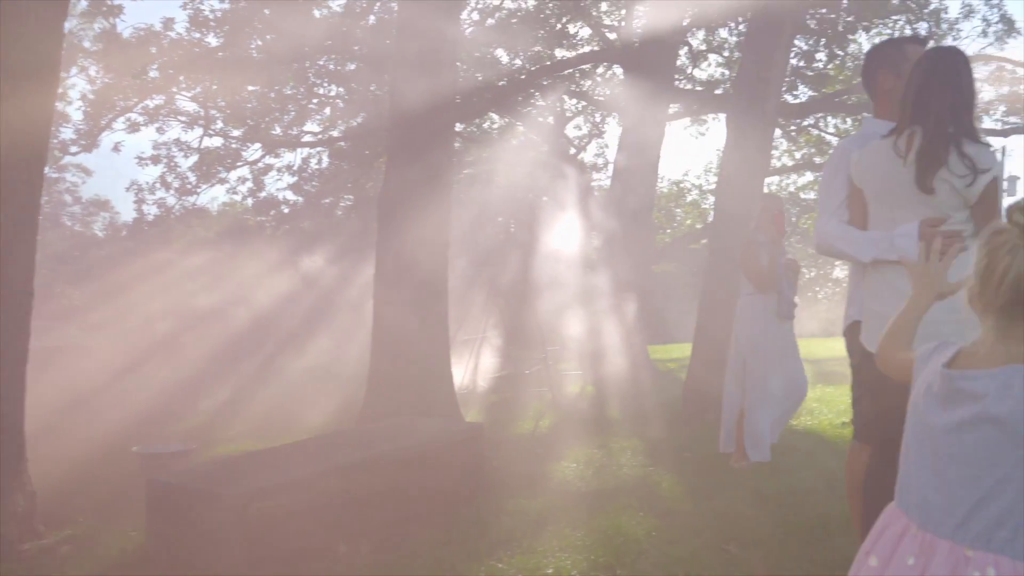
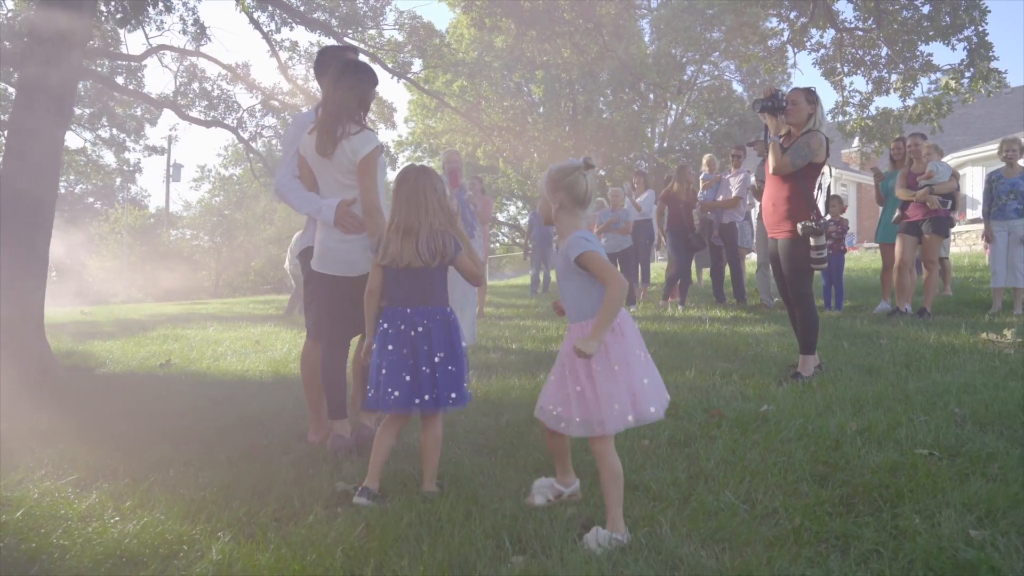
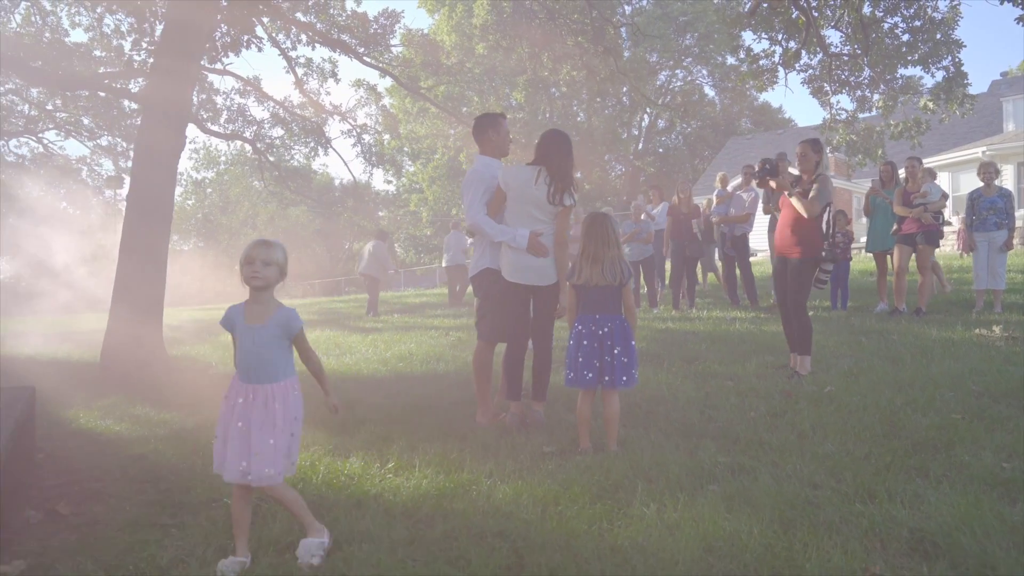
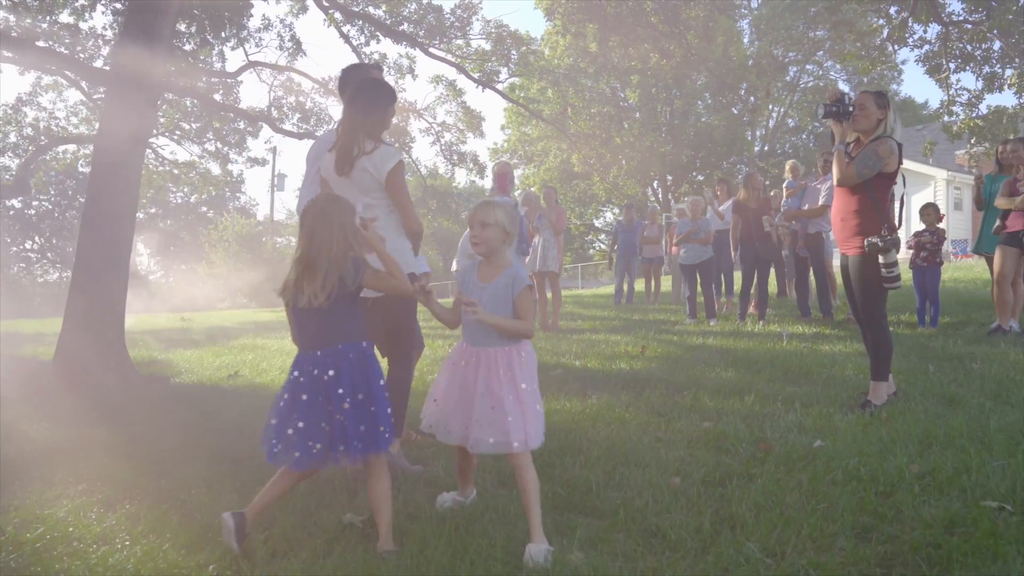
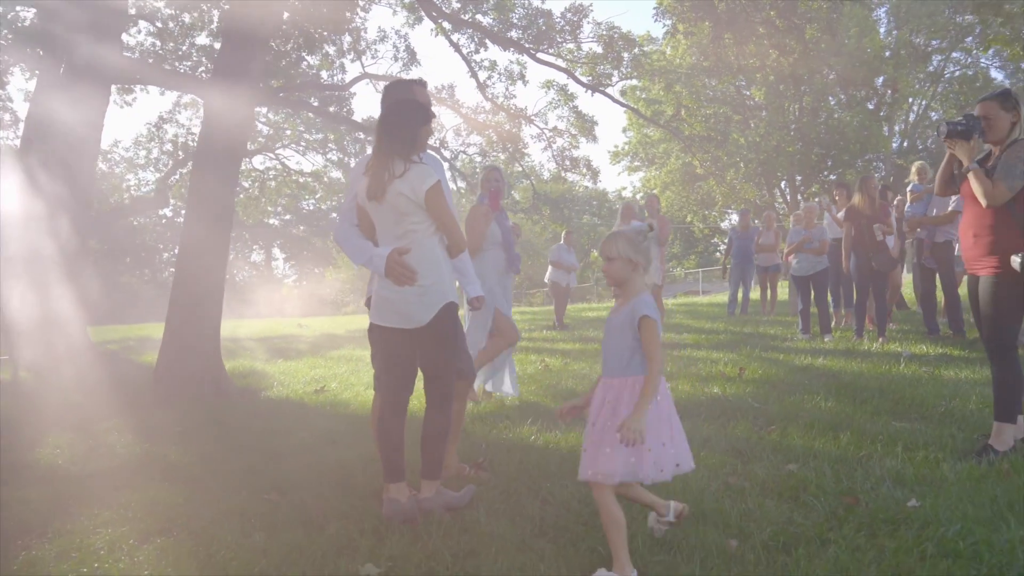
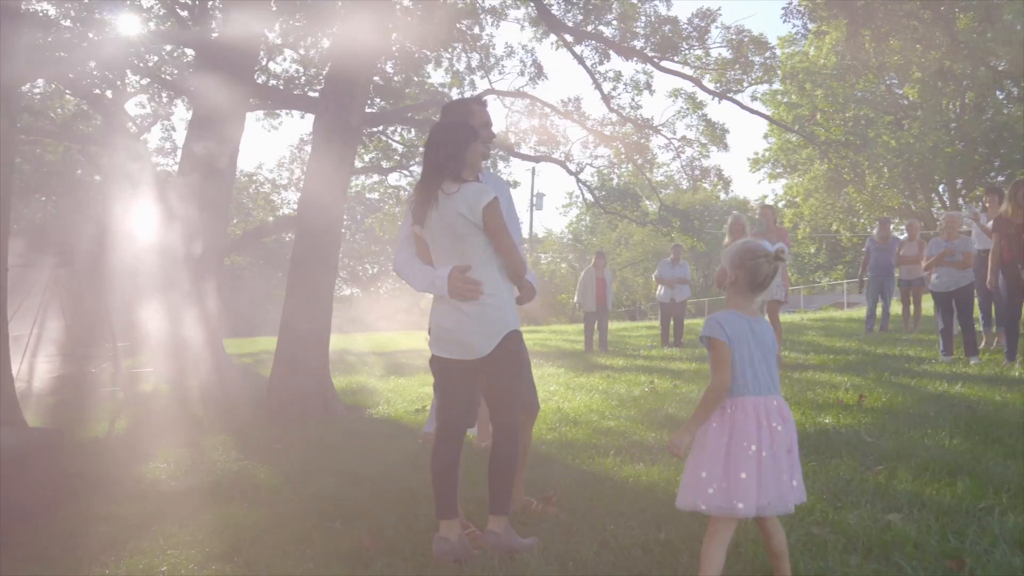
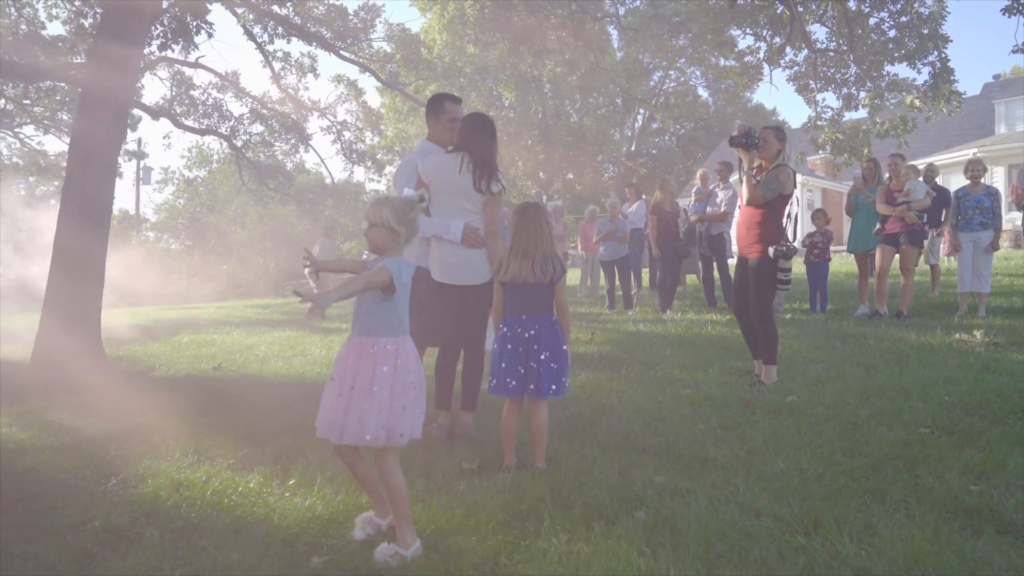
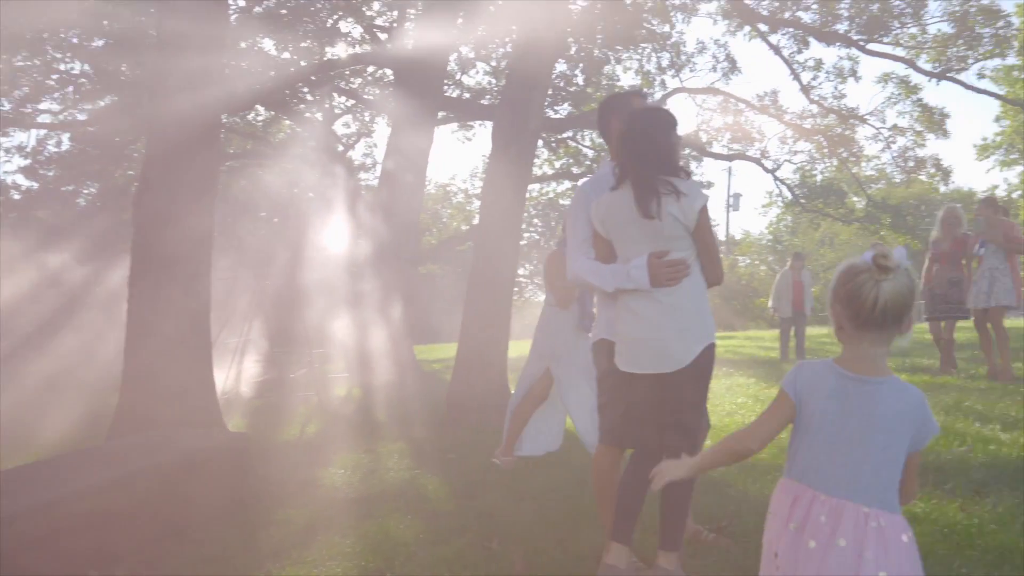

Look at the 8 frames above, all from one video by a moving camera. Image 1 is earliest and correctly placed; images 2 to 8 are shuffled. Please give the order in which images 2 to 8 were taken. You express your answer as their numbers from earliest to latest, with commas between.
8, 6, 5, 4, 2, 7, 3
